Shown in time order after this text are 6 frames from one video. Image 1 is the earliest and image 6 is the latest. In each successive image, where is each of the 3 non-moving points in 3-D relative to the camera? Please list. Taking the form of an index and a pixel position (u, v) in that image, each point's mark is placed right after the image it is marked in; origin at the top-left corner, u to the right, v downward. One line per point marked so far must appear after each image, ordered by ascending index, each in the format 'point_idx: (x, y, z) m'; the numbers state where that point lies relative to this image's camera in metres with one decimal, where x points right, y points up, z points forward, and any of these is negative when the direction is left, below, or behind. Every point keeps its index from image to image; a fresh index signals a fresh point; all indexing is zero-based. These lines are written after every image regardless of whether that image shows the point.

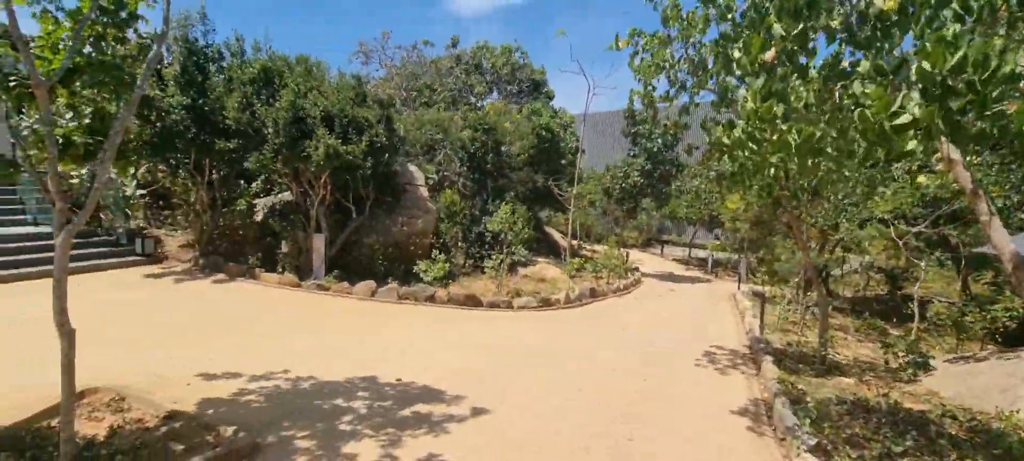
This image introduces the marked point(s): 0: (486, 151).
0: (-0.4, +1.8, +12.8) m
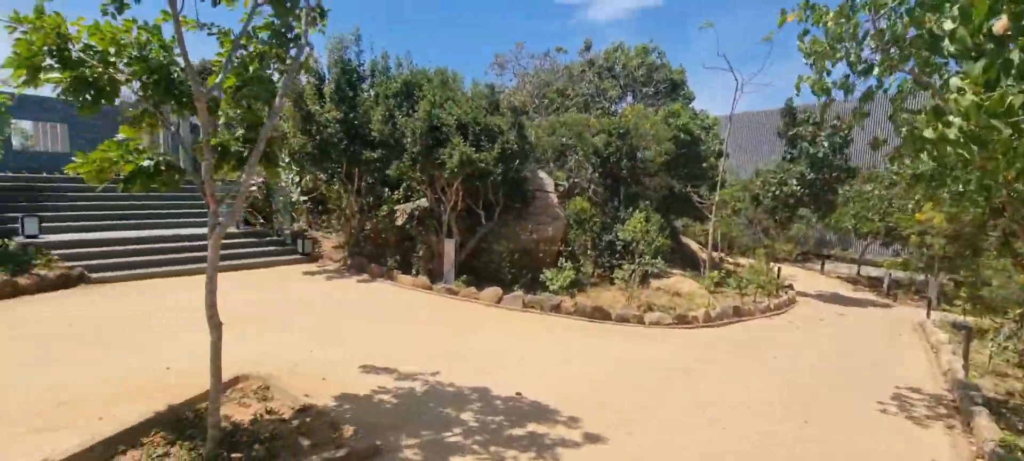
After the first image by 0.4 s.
0: (+2.4, +1.6, +12.3) m
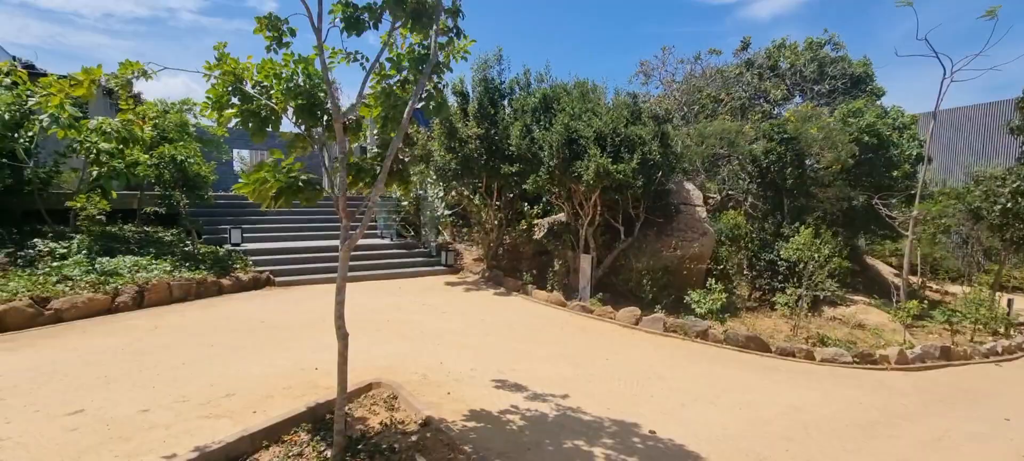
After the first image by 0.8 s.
0: (+5.3, +1.2, +11.1) m
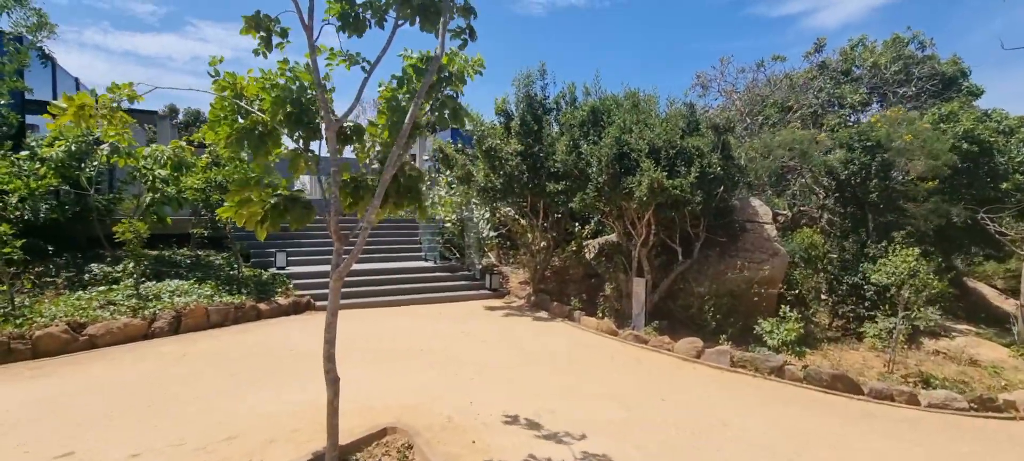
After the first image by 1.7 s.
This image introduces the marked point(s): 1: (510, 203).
0: (+6.1, +0.9, +9.9) m
1: (0.0, +0.5, +9.8) m
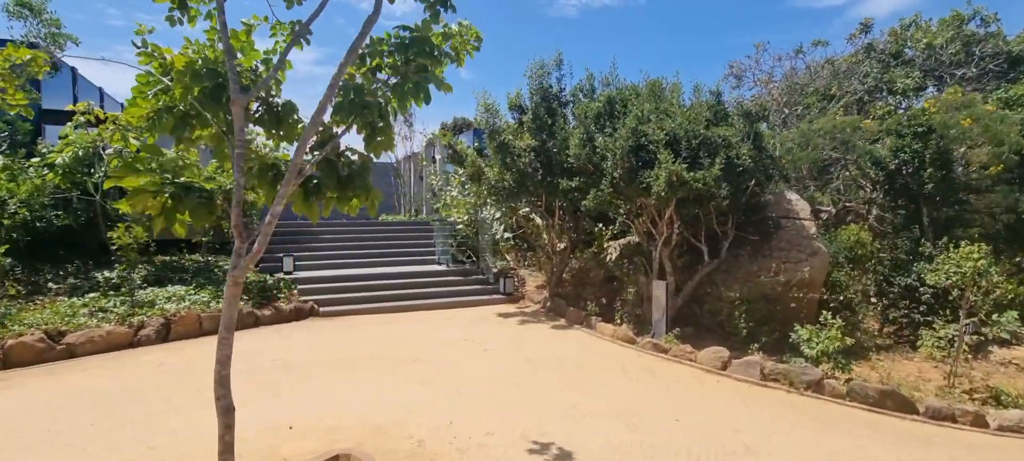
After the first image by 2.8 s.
0: (+6.3, +0.9, +8.9) m
1: (+0.2, +0.5, +9.2) m
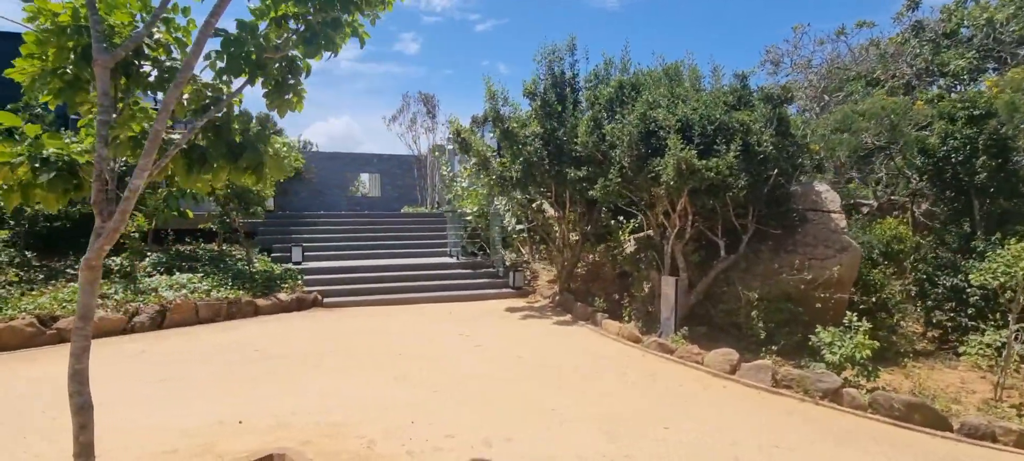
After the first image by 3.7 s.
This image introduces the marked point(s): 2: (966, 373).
0: (+6.4, +1.0, +8.0) m
1: (+0.3, +0.6, +8.8) m
2: (+5.1, -1.6, +6.5) m
